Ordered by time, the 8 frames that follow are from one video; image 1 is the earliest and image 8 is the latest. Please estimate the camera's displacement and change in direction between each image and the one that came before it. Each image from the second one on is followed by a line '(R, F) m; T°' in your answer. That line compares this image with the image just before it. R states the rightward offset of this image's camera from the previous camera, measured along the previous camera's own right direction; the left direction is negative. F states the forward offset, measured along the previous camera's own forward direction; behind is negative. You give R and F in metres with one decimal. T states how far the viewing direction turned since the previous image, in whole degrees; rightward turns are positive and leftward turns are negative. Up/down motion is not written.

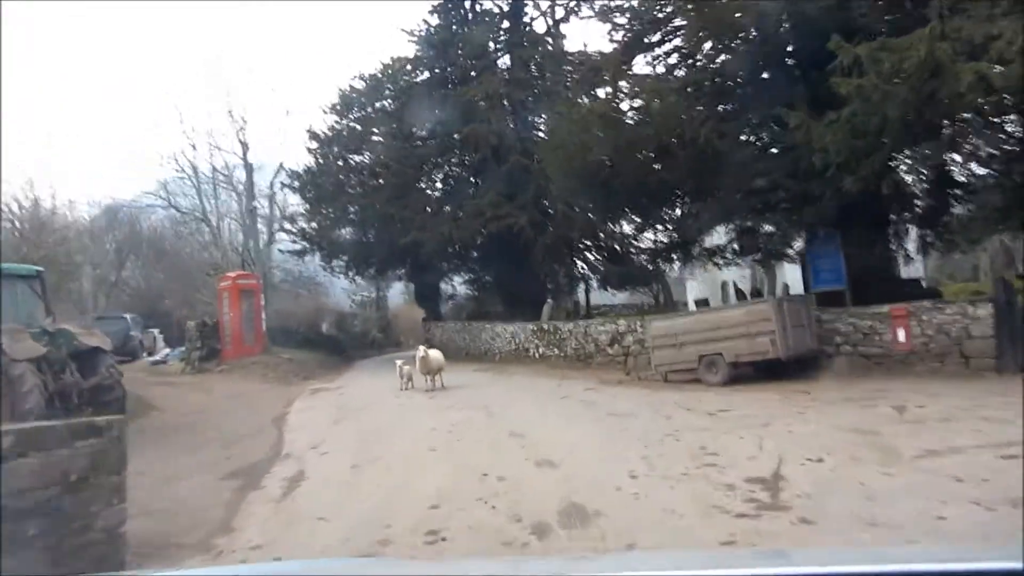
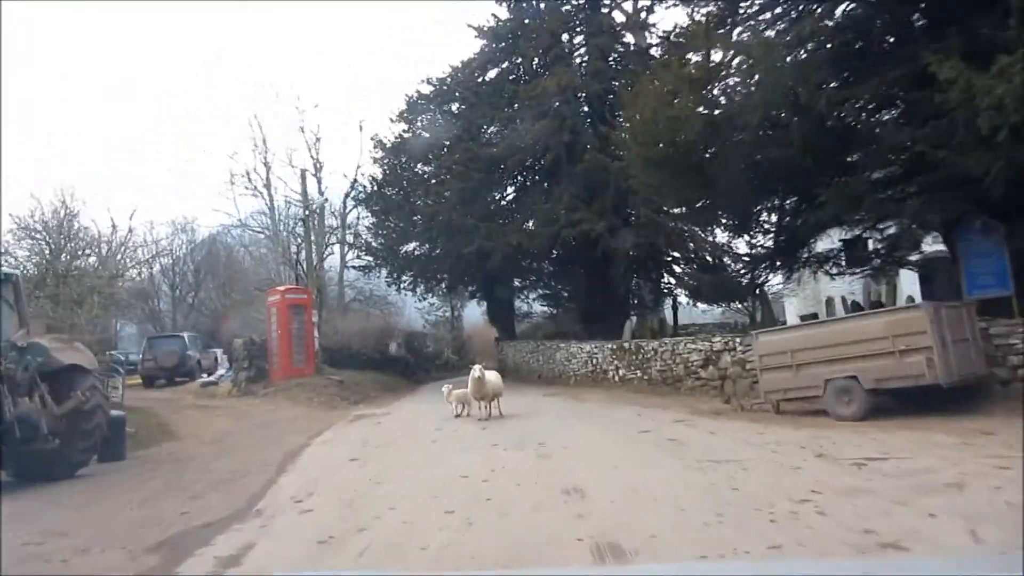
(+0.3, +3.2) m; -5°
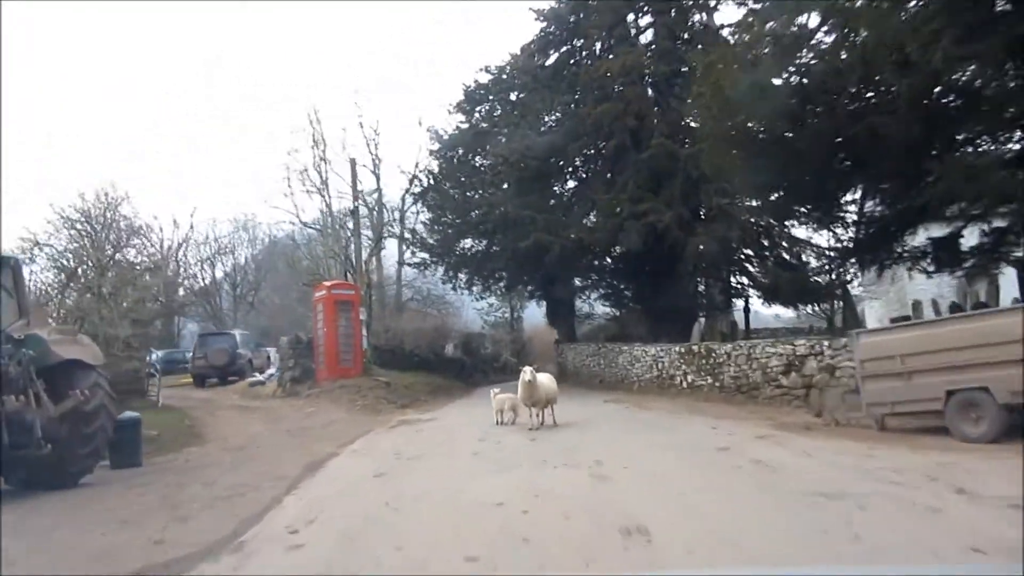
(+0.1, +1.7) m; -4°
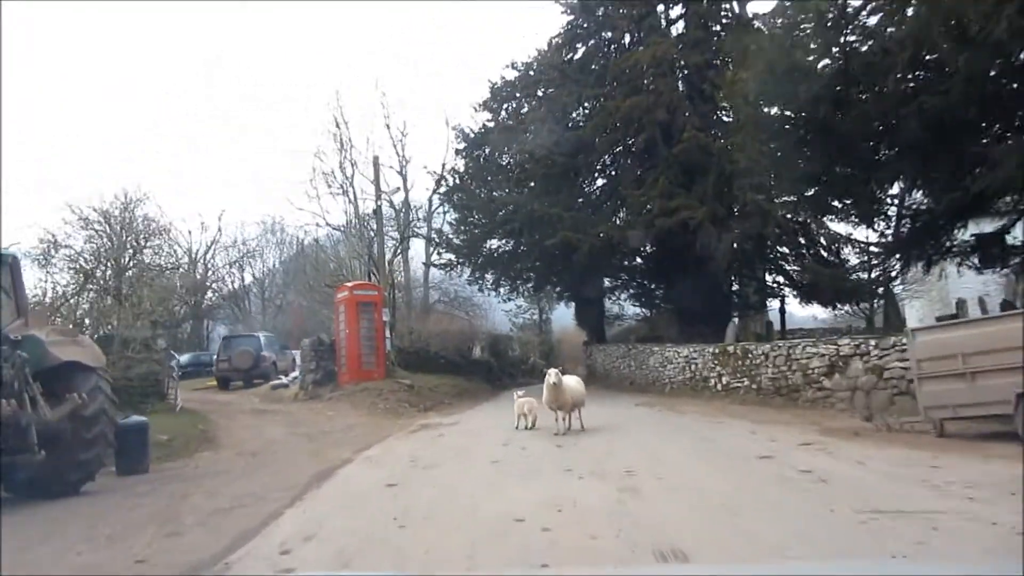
(+0.1, +0.8) m; -2°
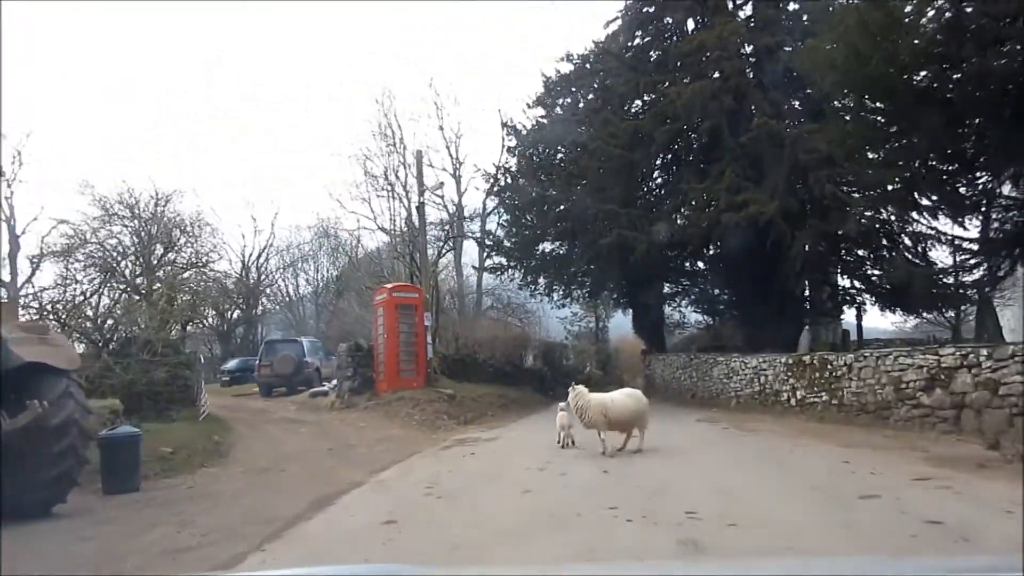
(+0.2, +1.8) m; -4°
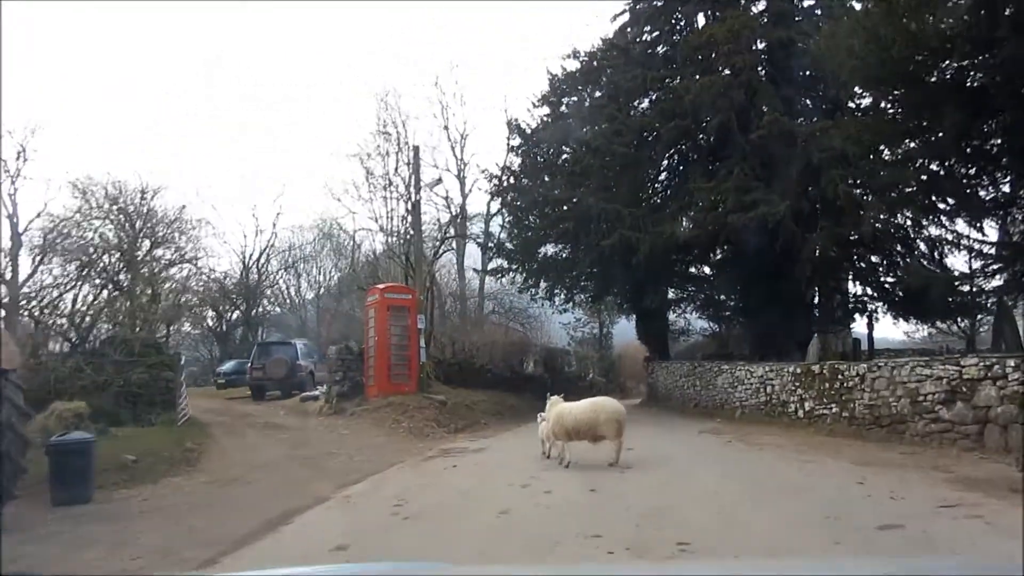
(+0.3, +0.9) m; 0°
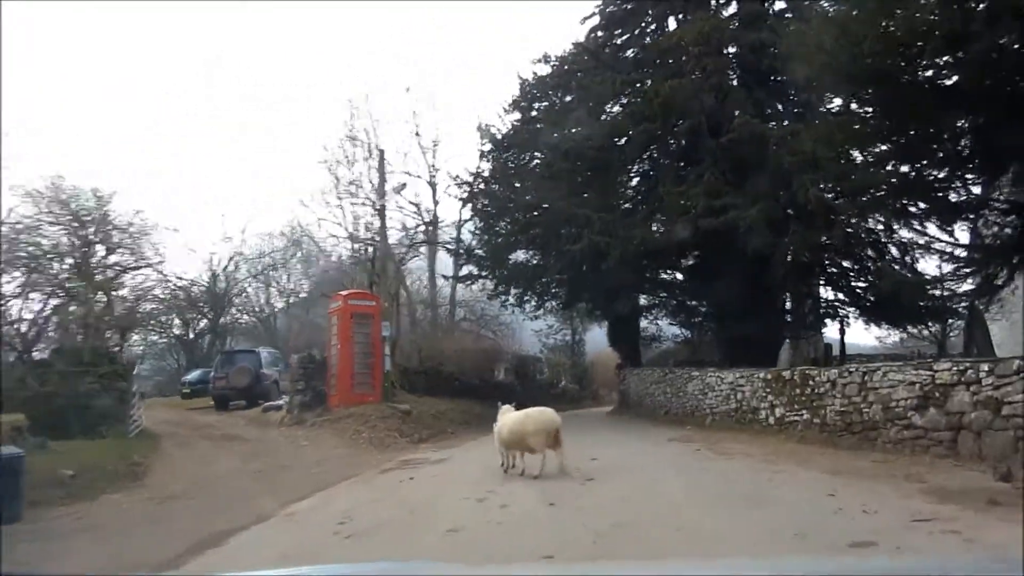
(+0.2, +0.5) m; +2°
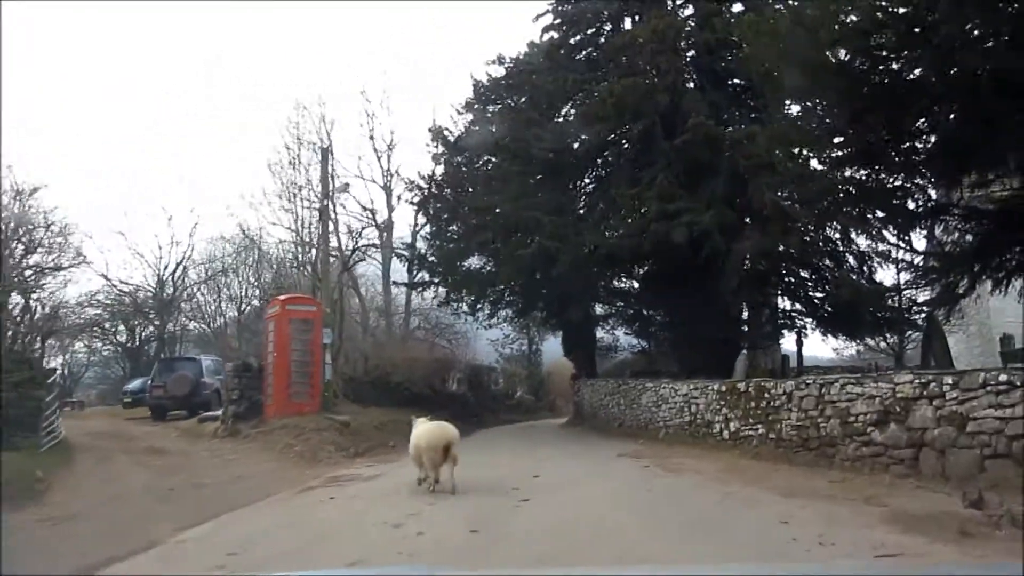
(+0.3, +0.9) m; +2°
